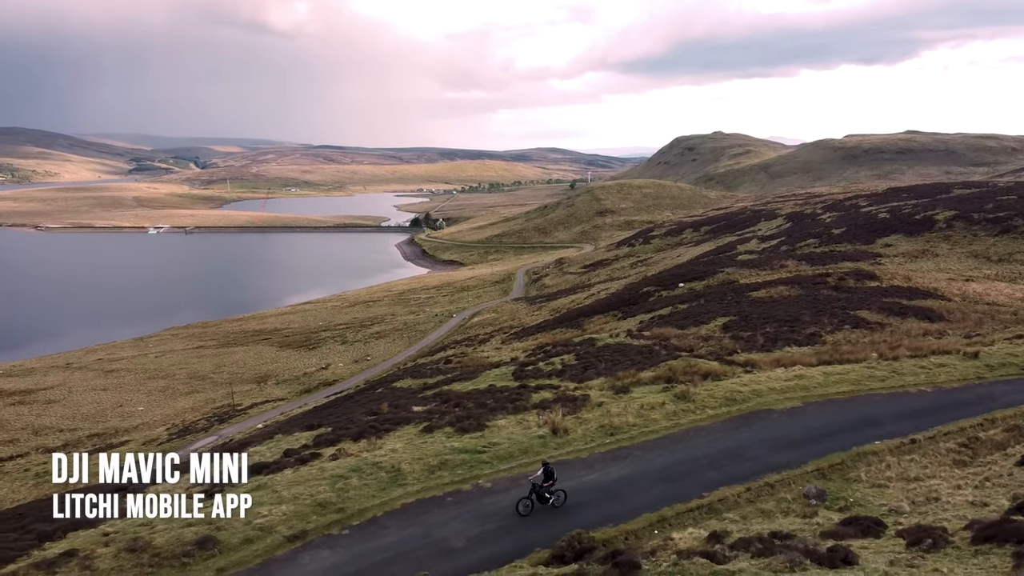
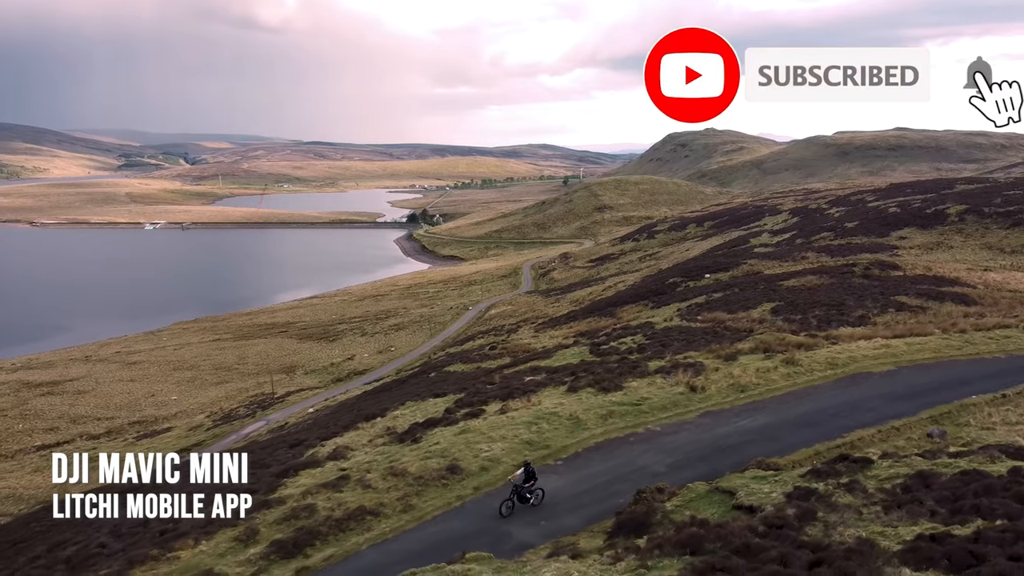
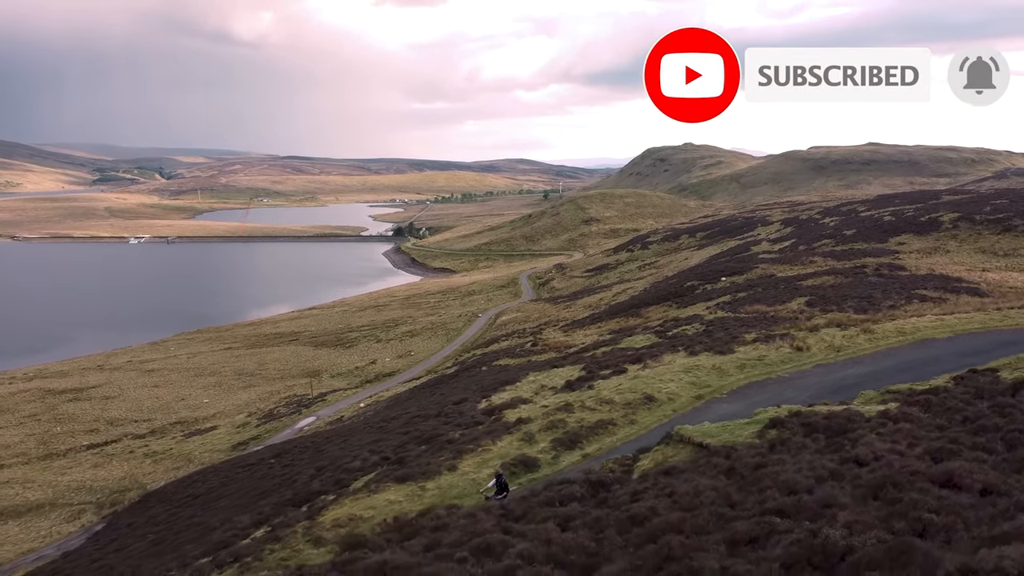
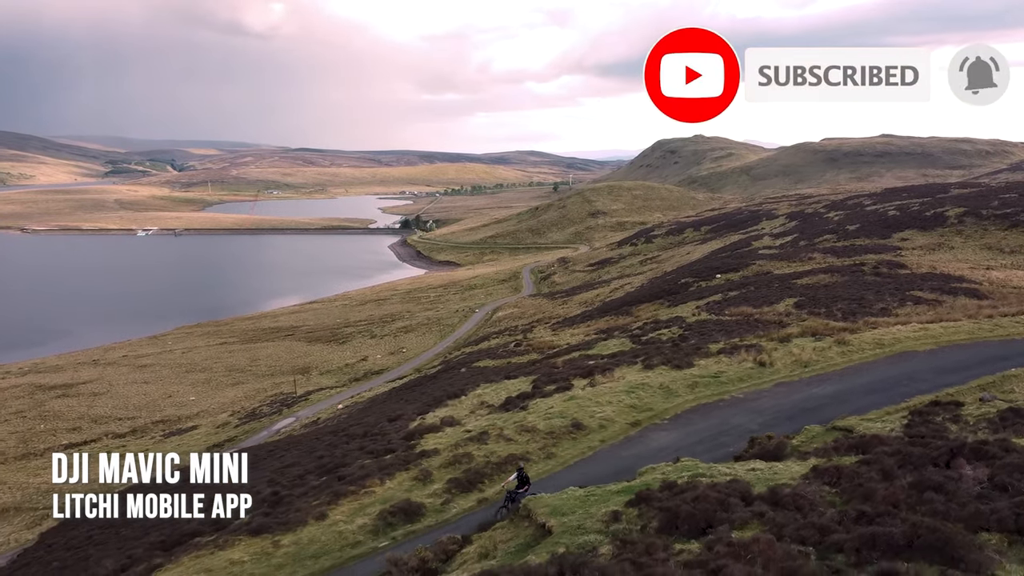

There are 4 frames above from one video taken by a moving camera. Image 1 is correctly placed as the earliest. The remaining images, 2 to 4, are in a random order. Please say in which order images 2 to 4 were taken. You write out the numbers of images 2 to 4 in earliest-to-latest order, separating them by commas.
2, 4, 3
